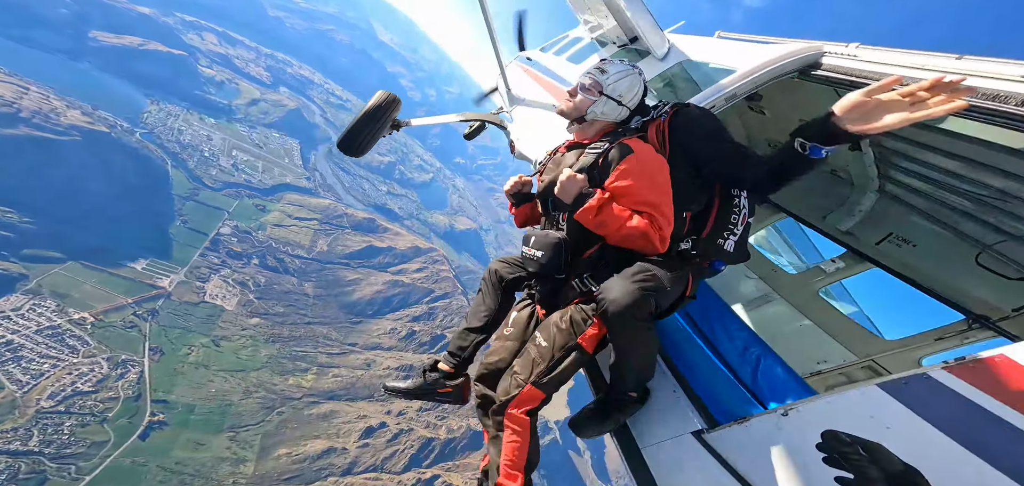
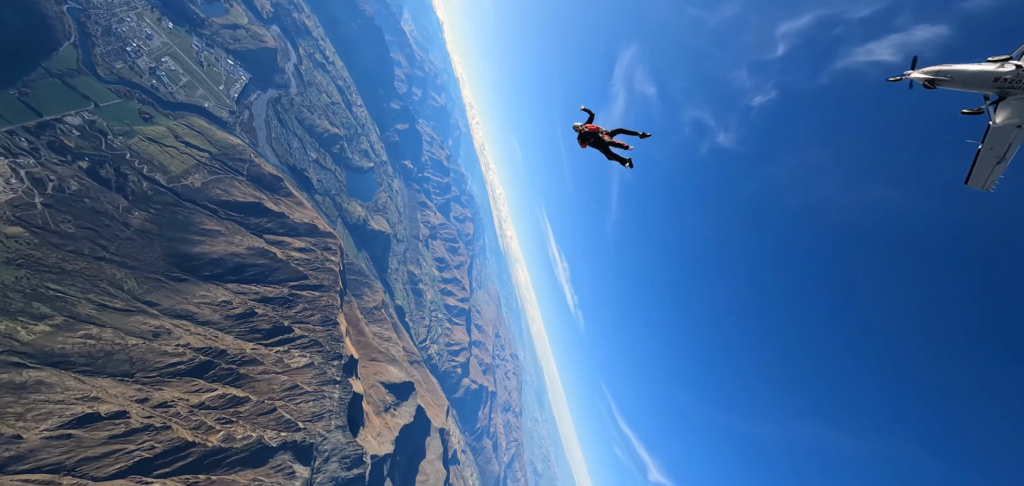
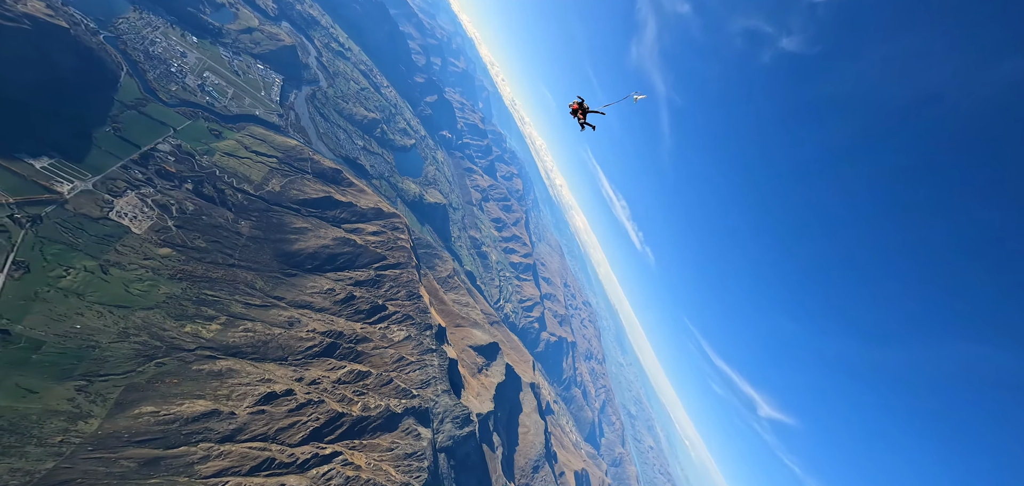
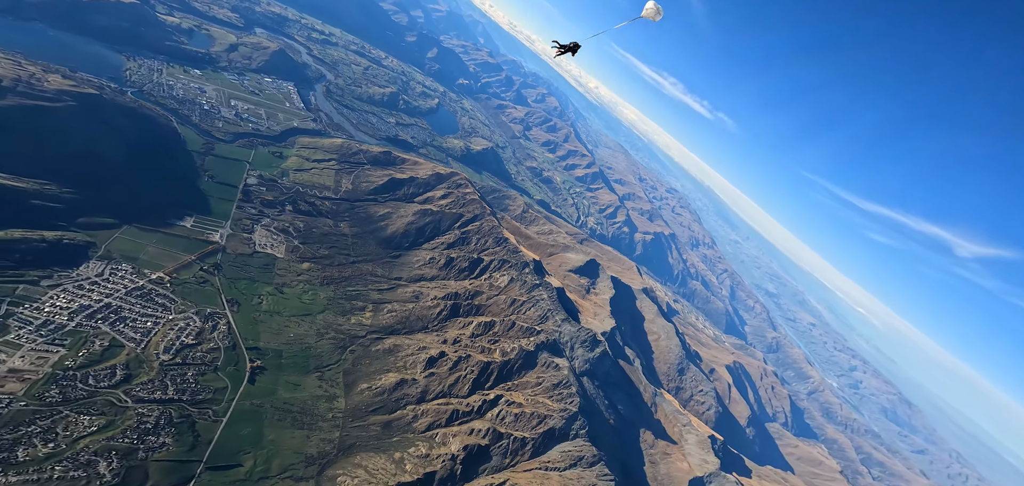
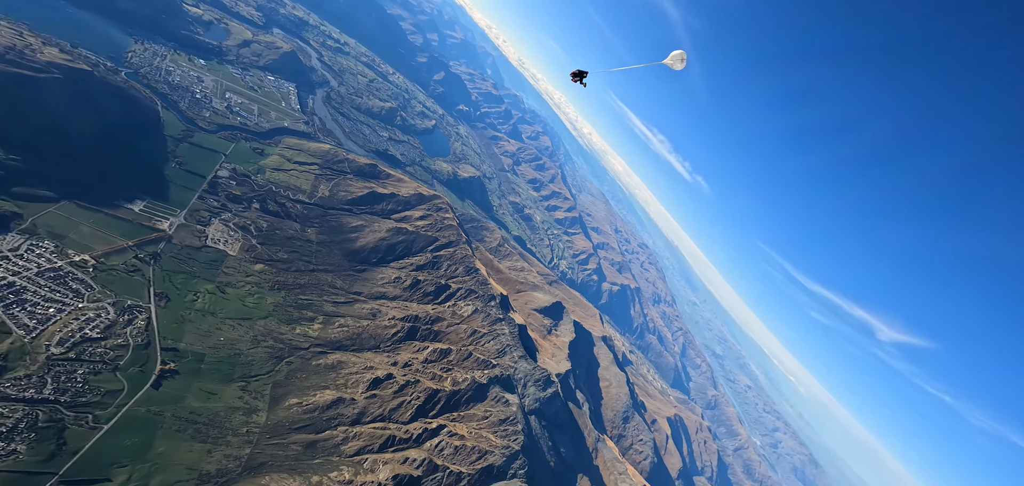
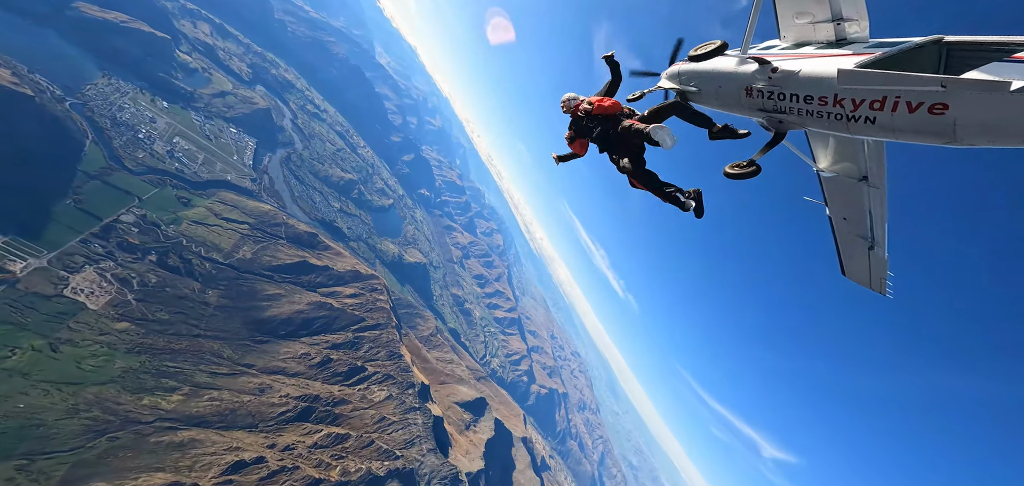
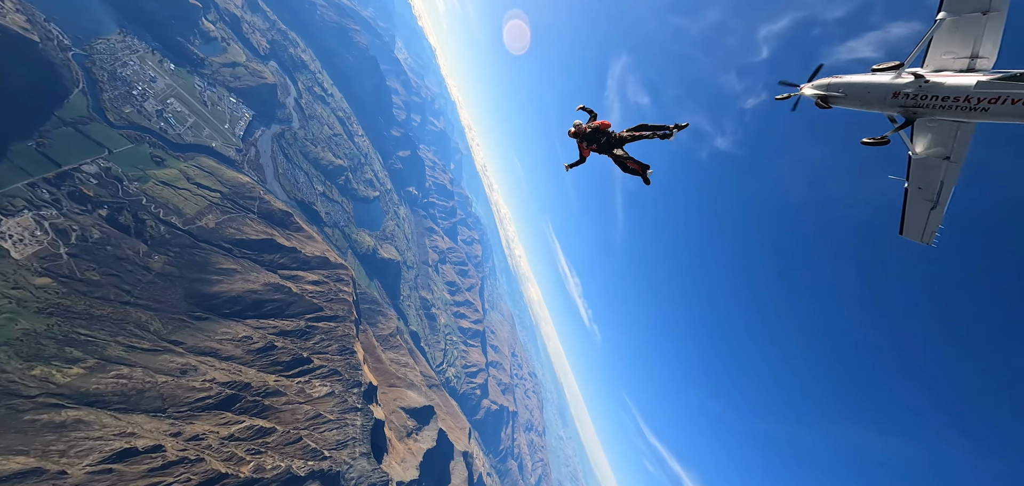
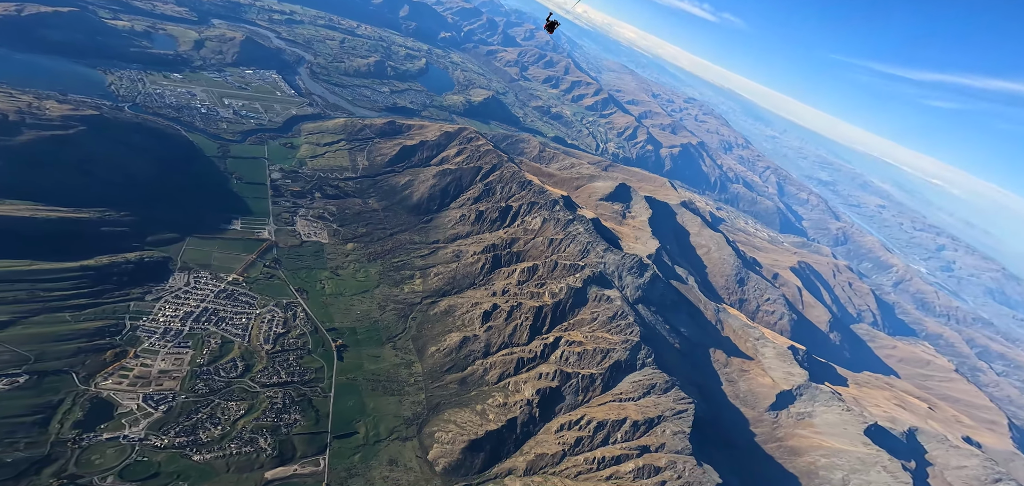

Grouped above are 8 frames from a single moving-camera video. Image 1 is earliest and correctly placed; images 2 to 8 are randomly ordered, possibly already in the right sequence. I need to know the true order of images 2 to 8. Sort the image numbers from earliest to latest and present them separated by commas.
6, 7, 2, 3, 5, 4, 8
